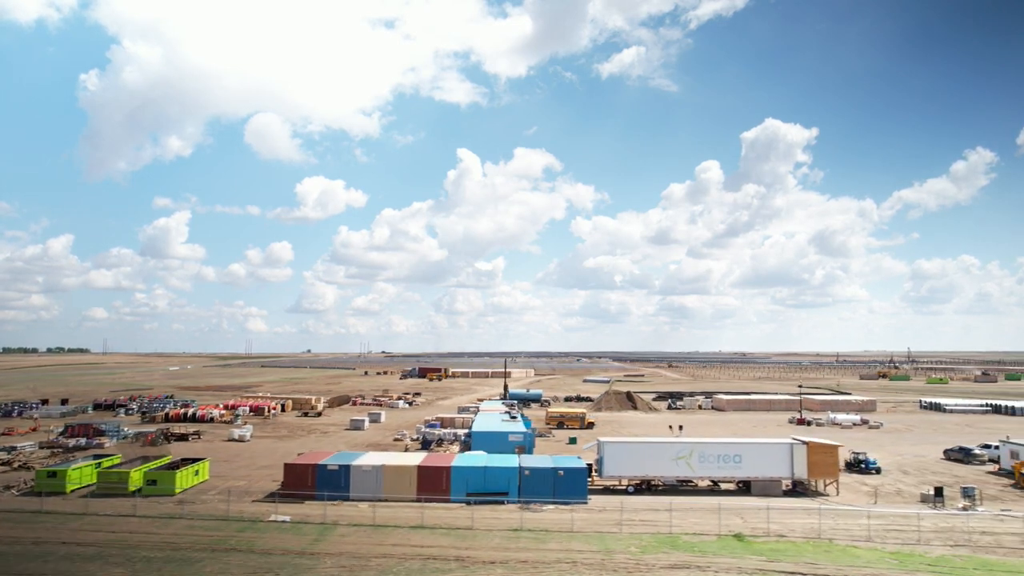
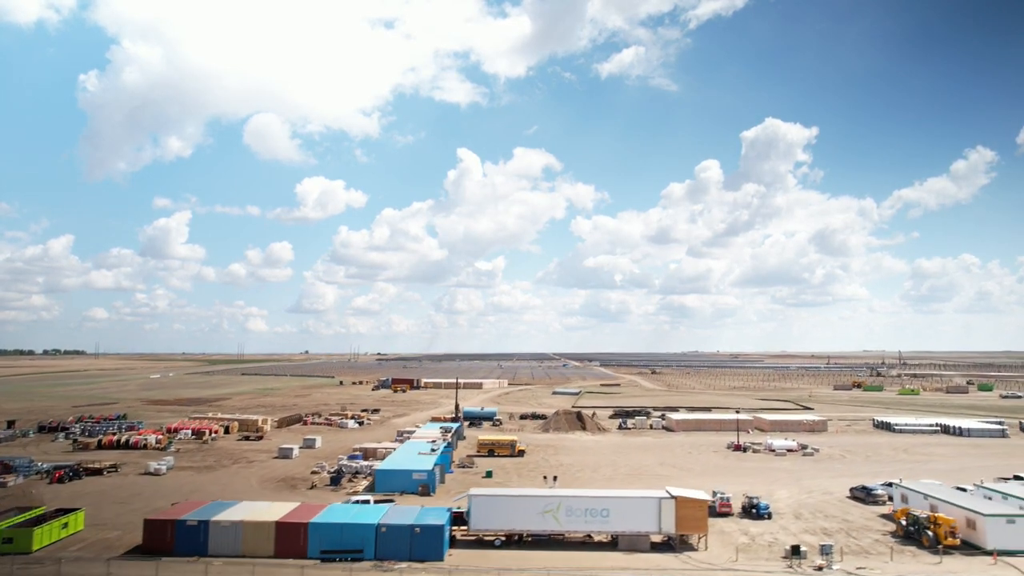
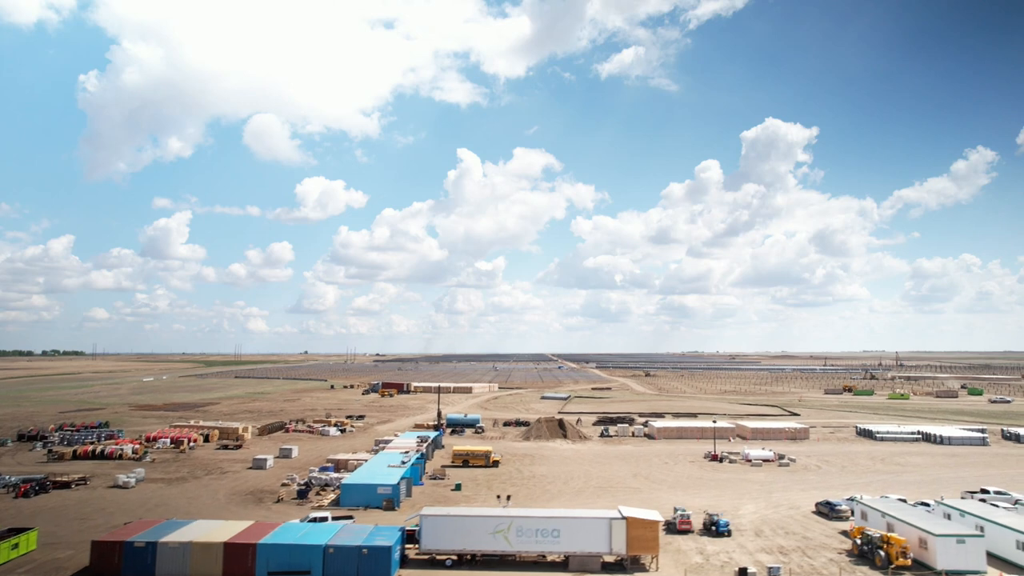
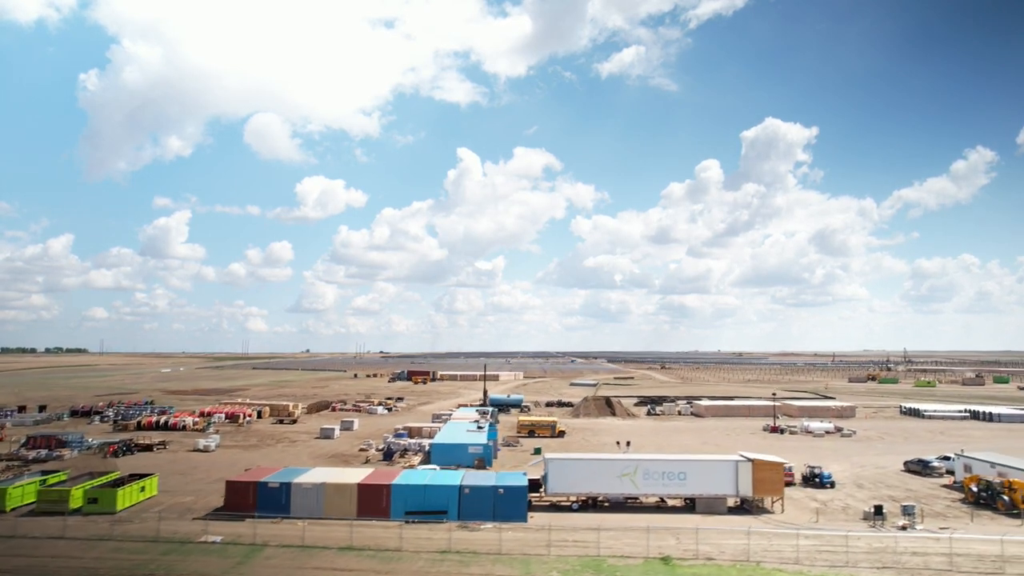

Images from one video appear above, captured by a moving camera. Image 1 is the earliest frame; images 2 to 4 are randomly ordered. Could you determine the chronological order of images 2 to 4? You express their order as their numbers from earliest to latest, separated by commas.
4, 2, 3
